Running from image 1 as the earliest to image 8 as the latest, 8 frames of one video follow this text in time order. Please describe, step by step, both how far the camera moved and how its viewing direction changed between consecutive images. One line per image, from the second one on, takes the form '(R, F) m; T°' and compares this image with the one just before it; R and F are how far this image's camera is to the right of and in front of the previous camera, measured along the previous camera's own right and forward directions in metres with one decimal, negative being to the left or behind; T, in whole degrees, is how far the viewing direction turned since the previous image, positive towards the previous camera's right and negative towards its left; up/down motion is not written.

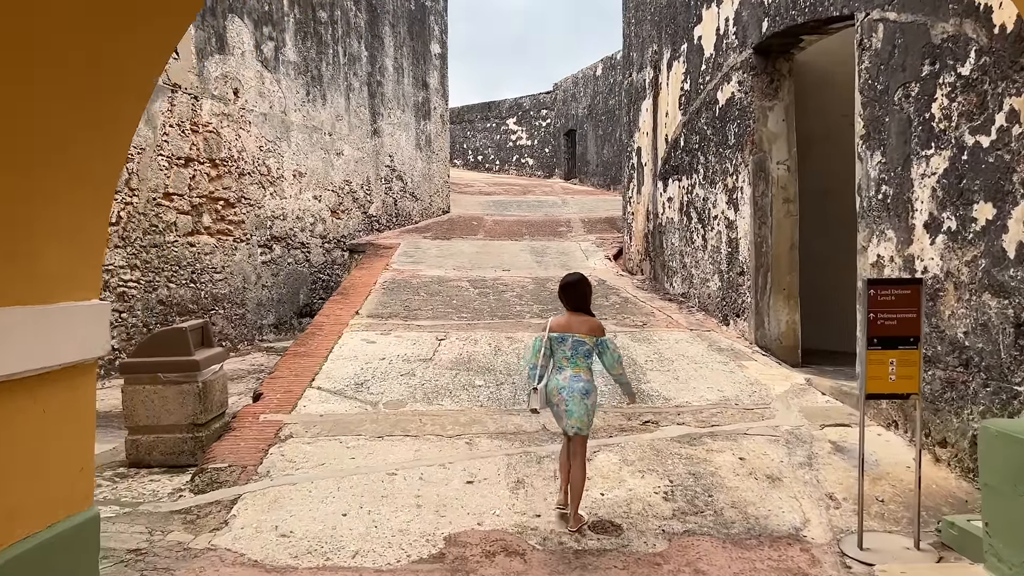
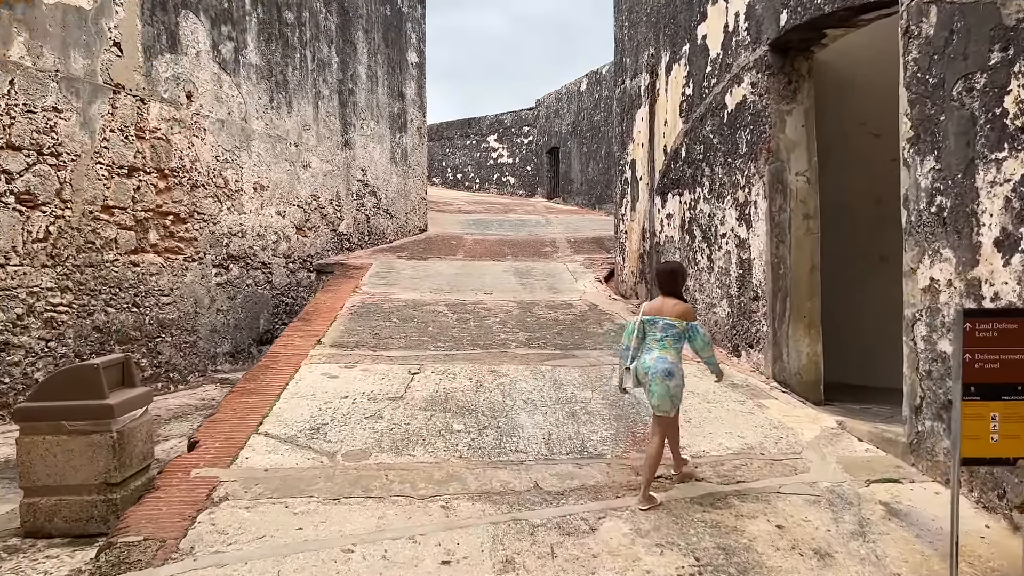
(0.0, +0.6) m; +1°
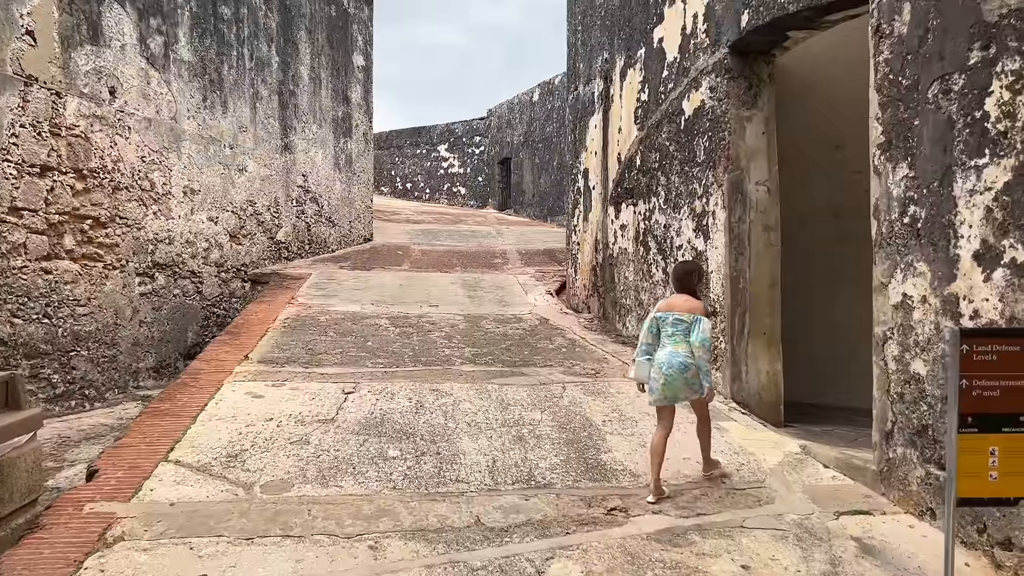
(0.0, +0.3) m; +3°
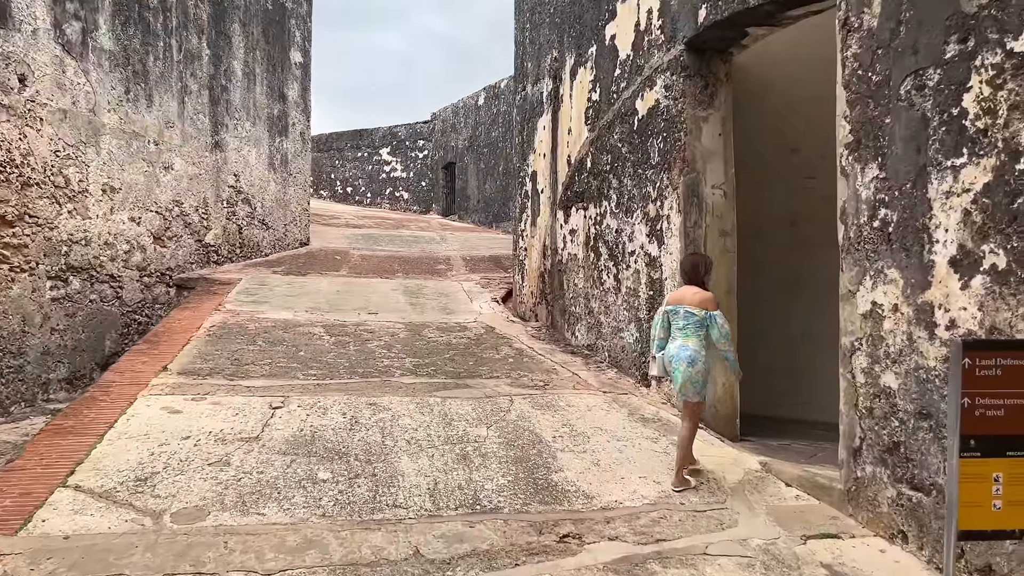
(0.0, +0.3) m; +4°
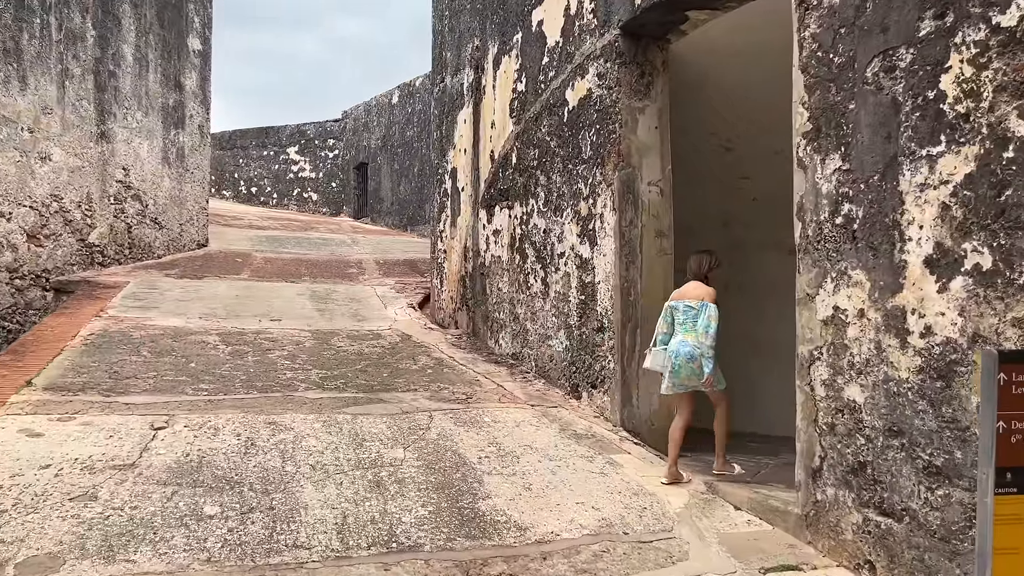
(0.0, +0.4) m; +6°
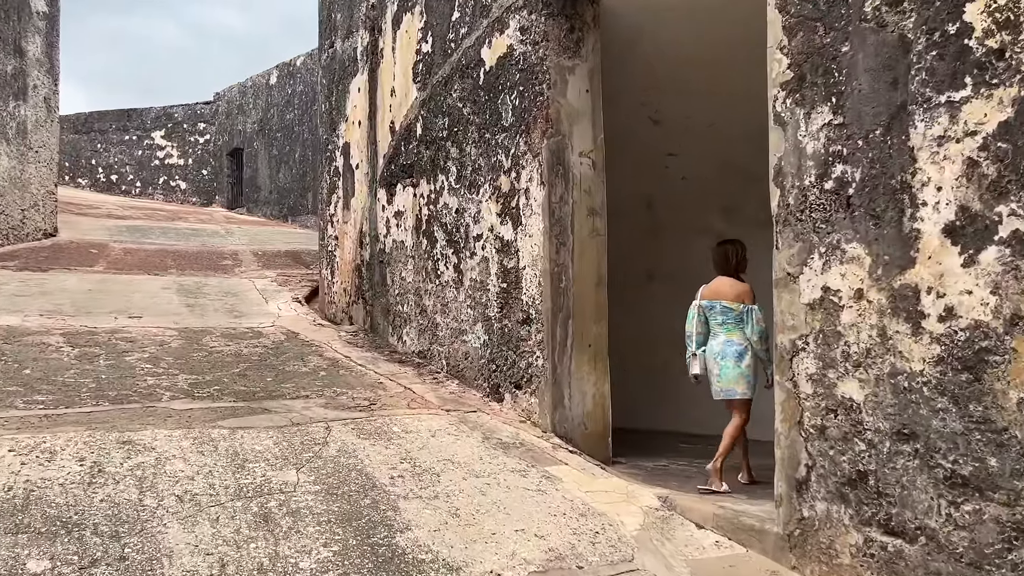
(-0.1, +0.5) m; +8°
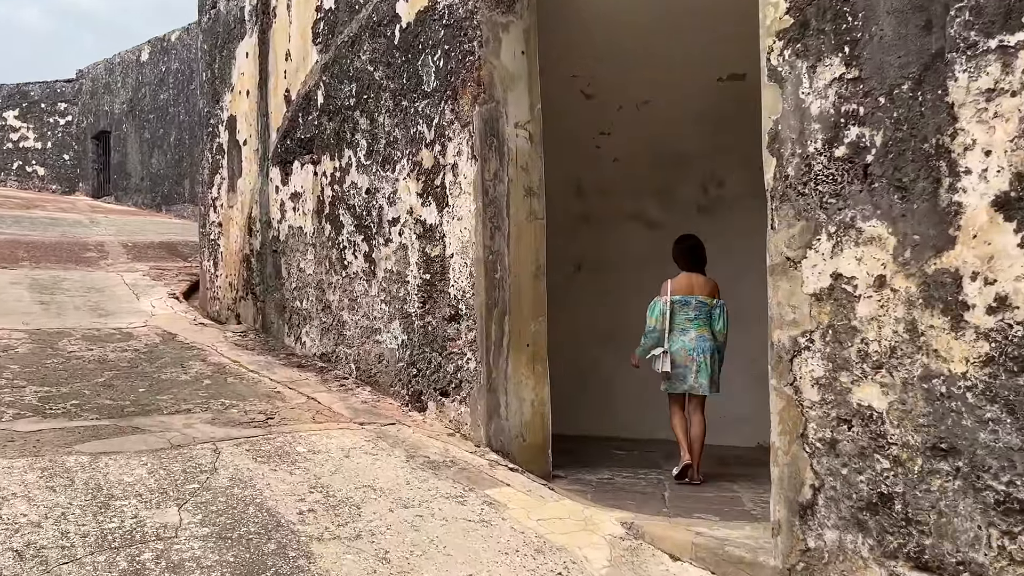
(-0.1, +0.5) m; +8°
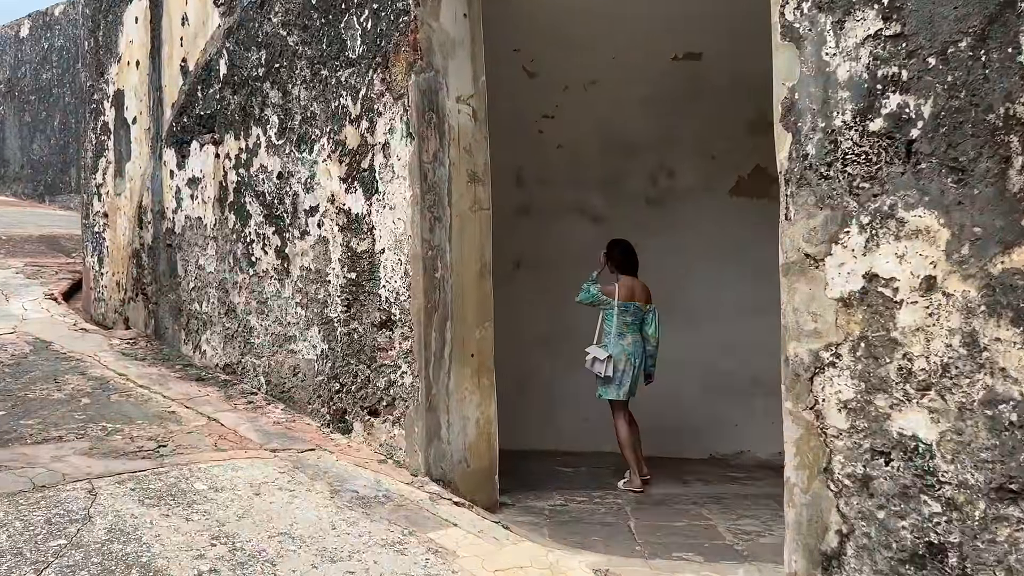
(-0.1, +0.4) m; +6°
